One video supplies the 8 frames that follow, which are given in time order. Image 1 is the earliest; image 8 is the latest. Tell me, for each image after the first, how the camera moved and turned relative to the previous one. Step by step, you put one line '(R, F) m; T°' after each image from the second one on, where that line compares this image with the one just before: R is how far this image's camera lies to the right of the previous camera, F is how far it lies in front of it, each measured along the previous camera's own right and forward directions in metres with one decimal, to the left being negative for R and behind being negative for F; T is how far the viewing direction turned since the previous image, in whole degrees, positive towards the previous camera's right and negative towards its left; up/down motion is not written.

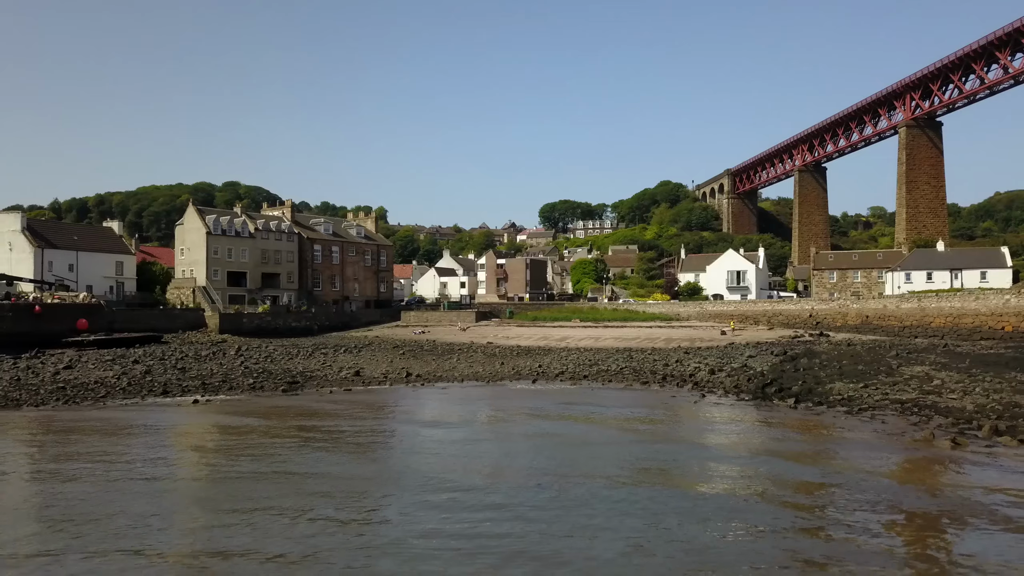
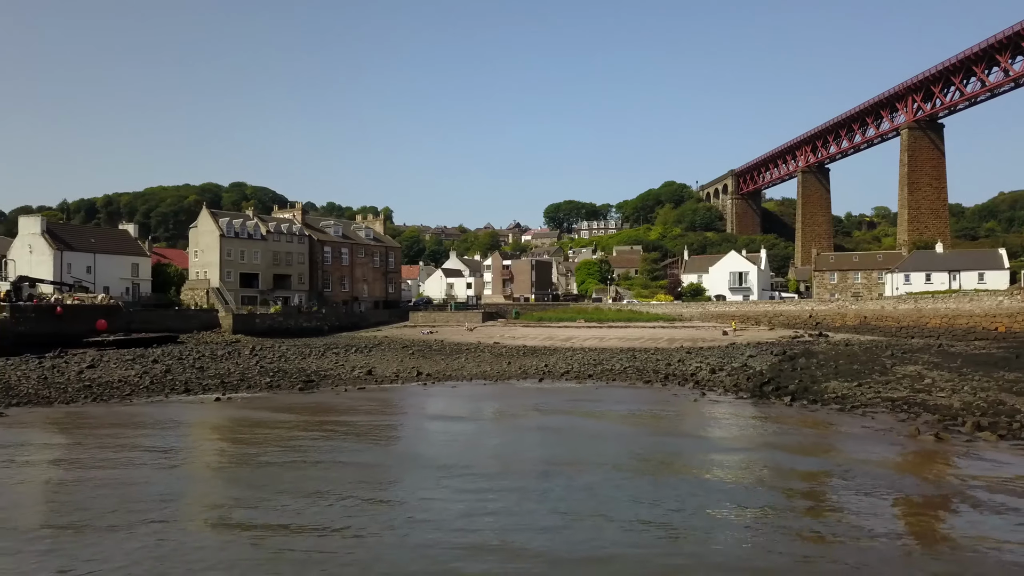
(-0.1, -0.9) m; 0°
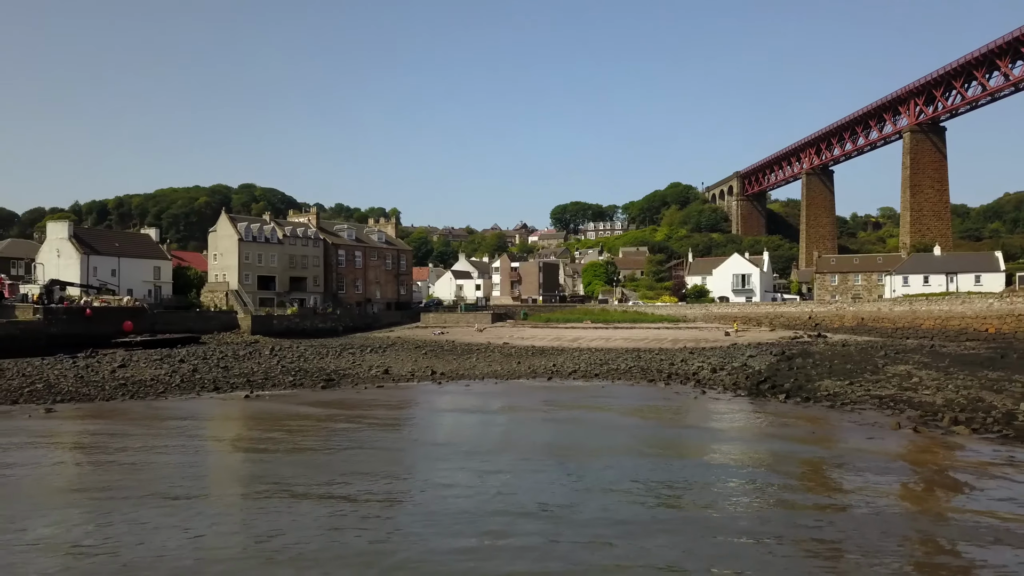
(-0.1, -1.3) m; 0°
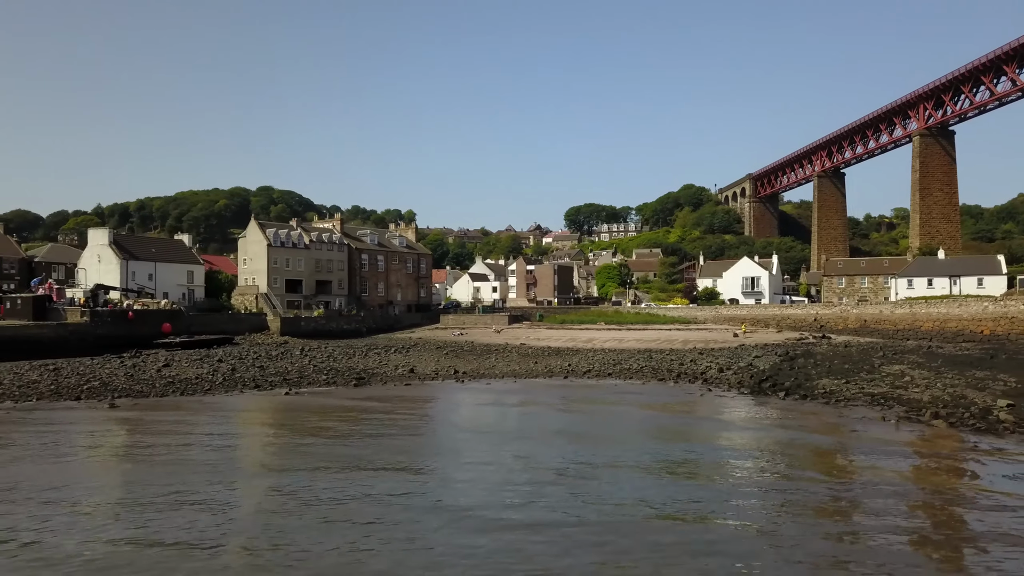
(-0.2, -1.8) m; -1°
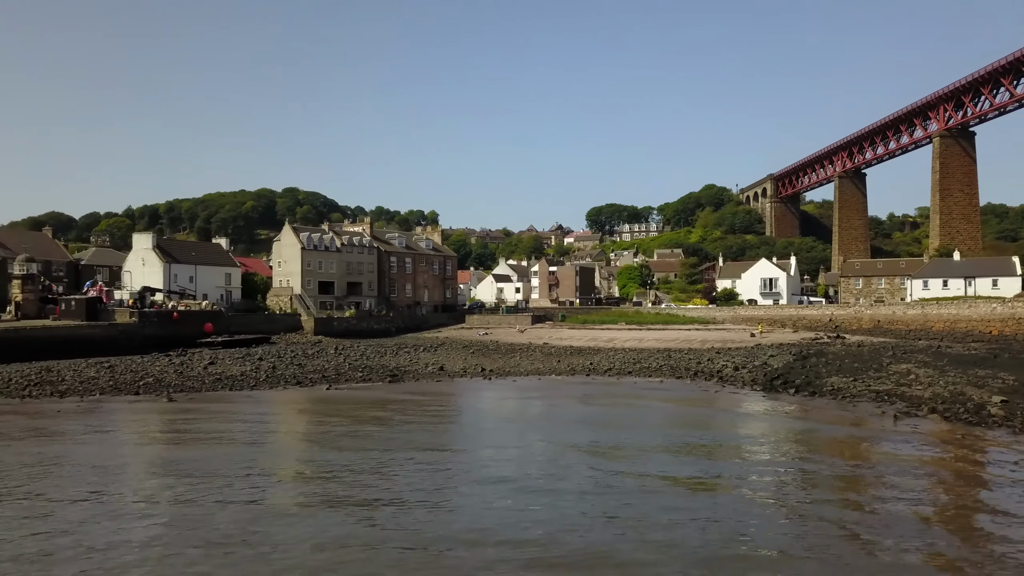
(-0.1, -1.6) m; -2°
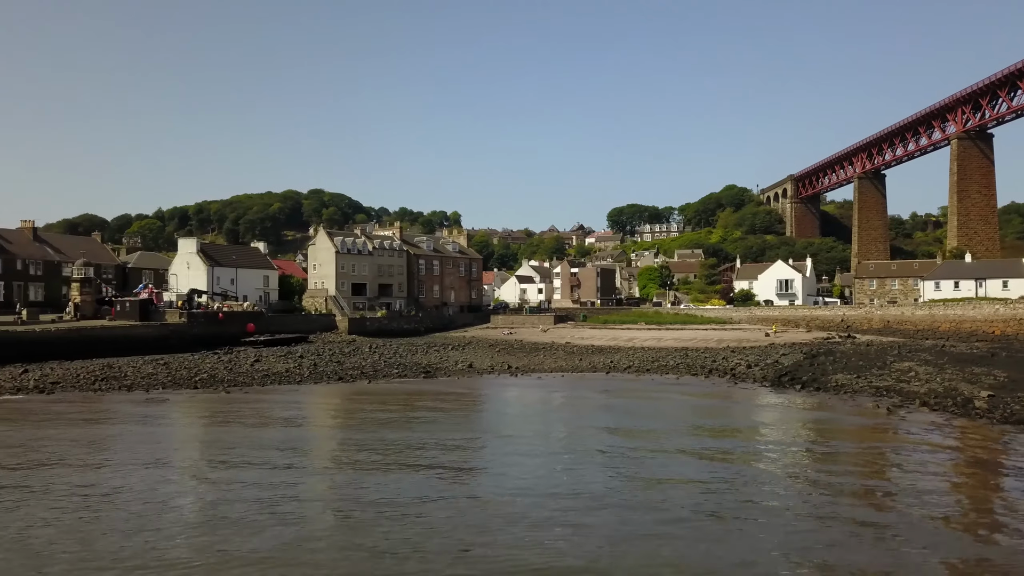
(-0.2, -2.1) m; -2°
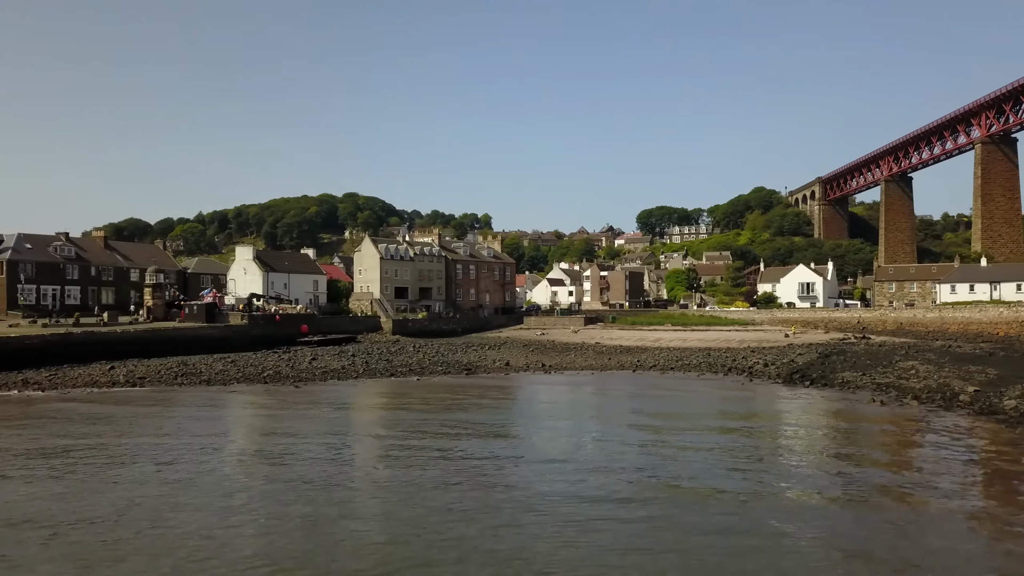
(-0.2, -3.0) m; -2°
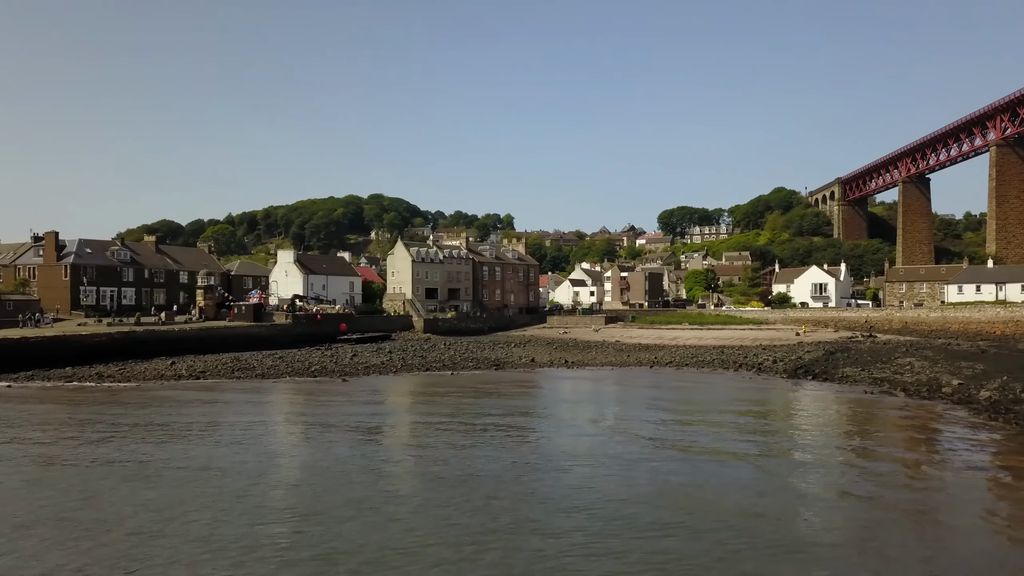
(-0.2, -2.9) m; -2°
